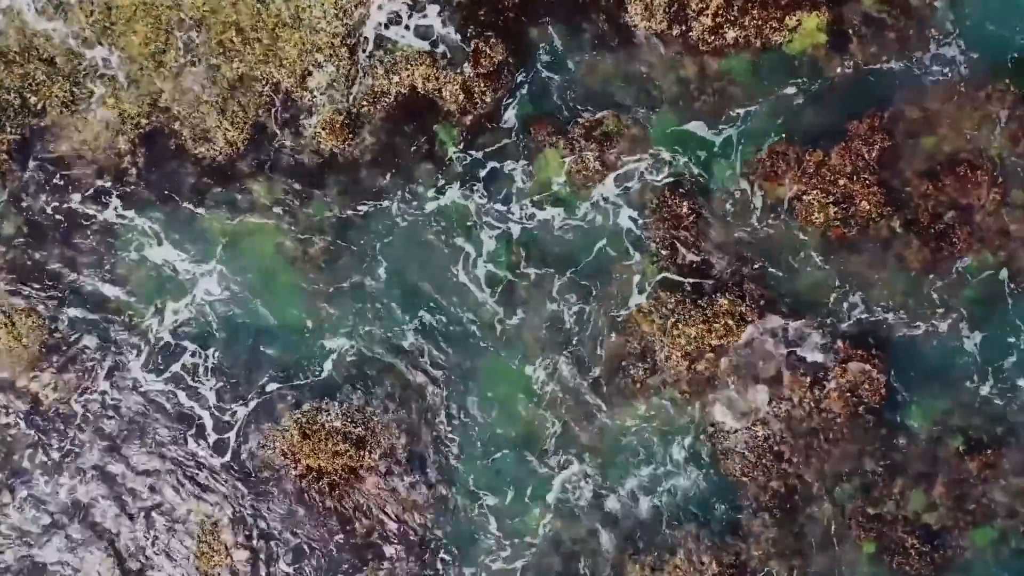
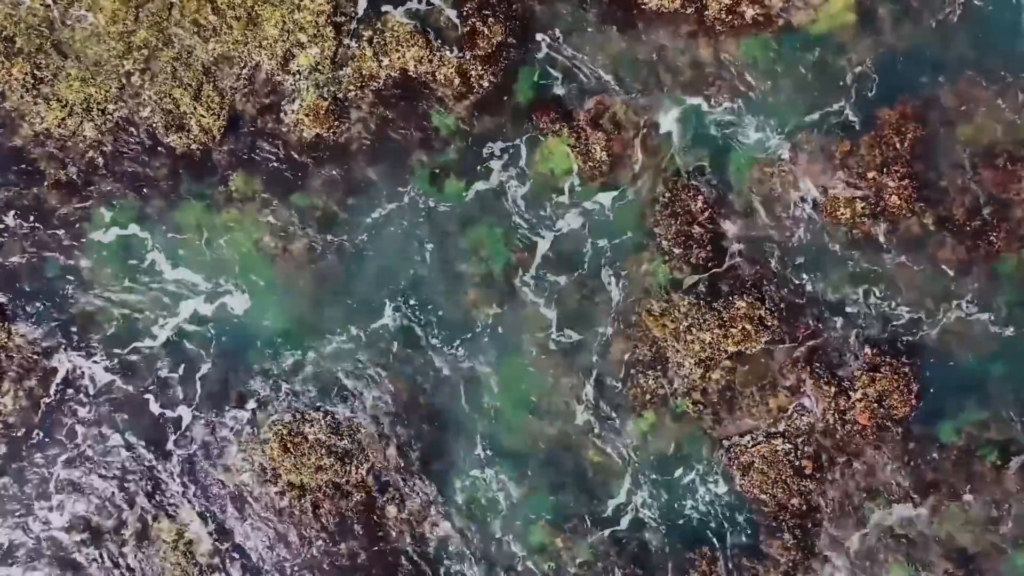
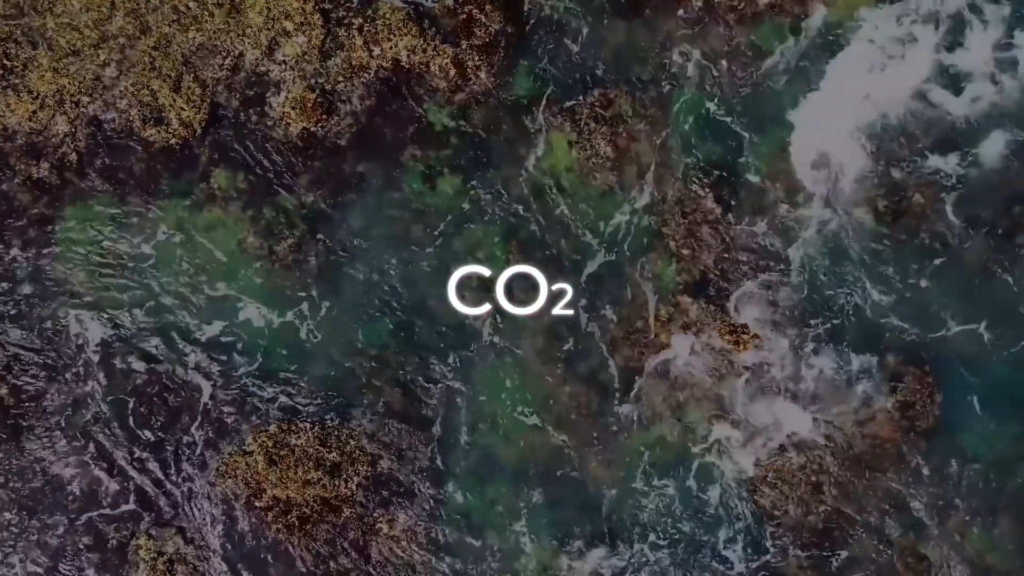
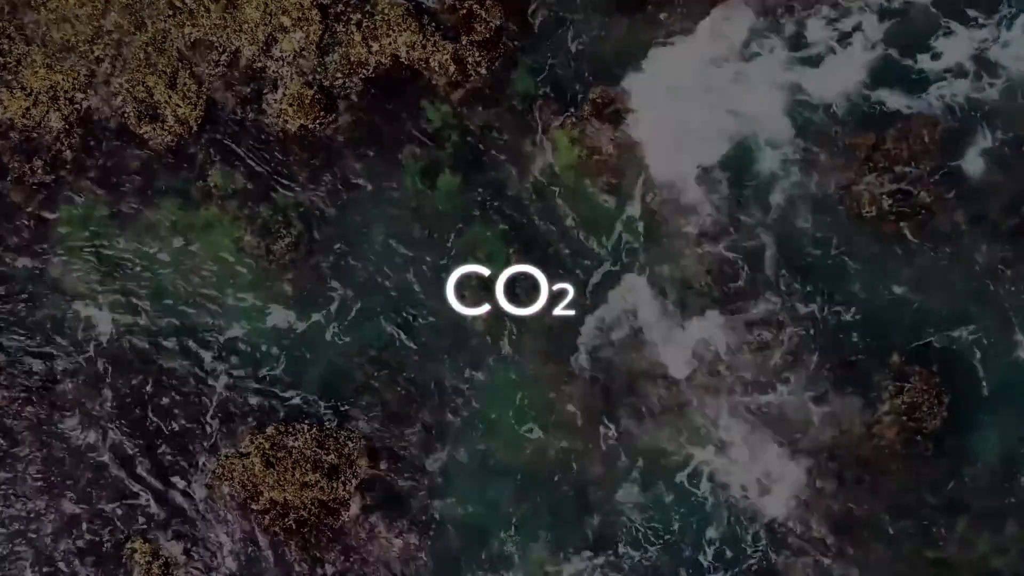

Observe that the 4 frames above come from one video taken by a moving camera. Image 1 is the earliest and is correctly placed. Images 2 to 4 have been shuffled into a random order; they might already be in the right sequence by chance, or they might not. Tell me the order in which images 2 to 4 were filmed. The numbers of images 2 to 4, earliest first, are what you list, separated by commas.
2, 3, 4
